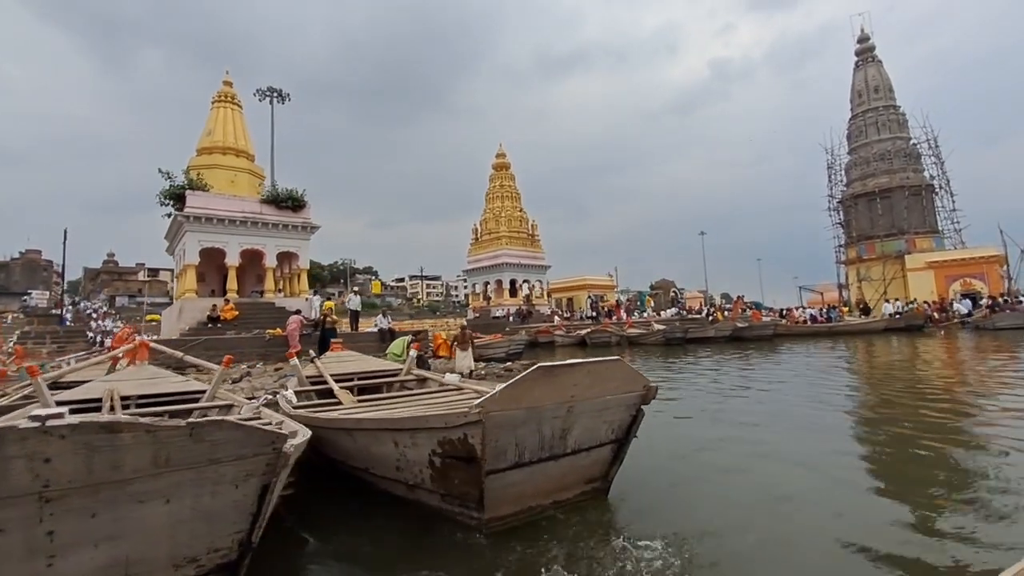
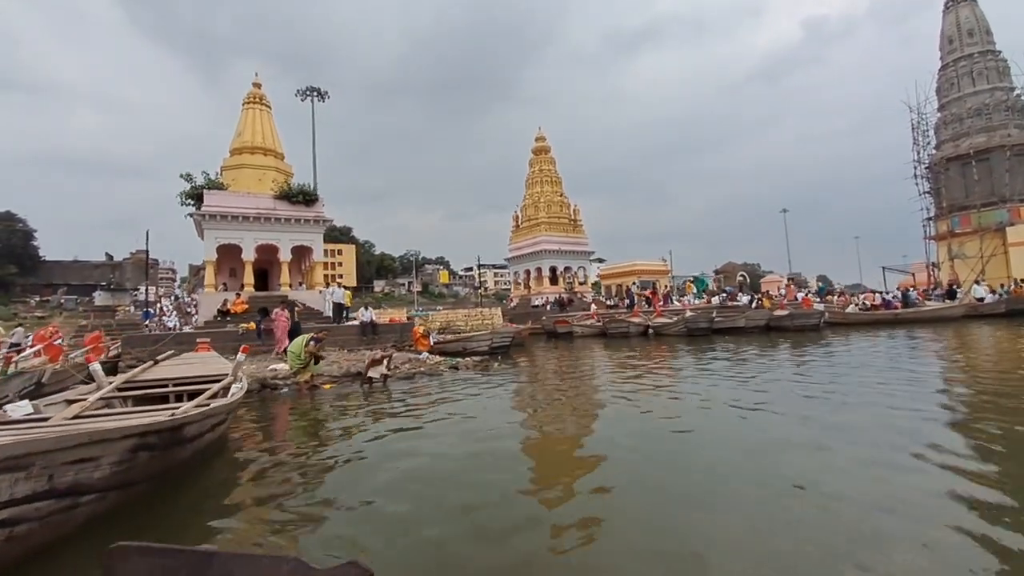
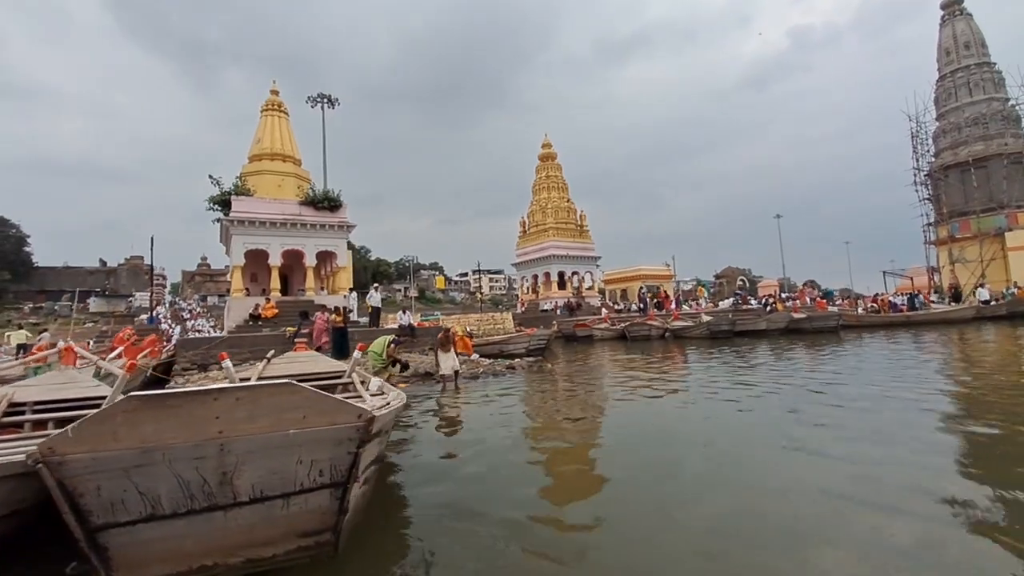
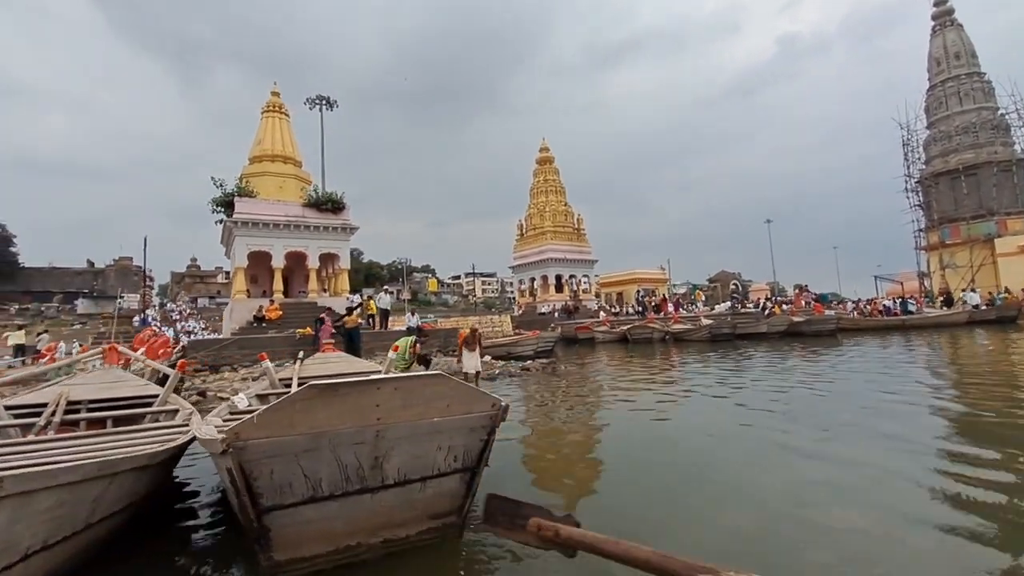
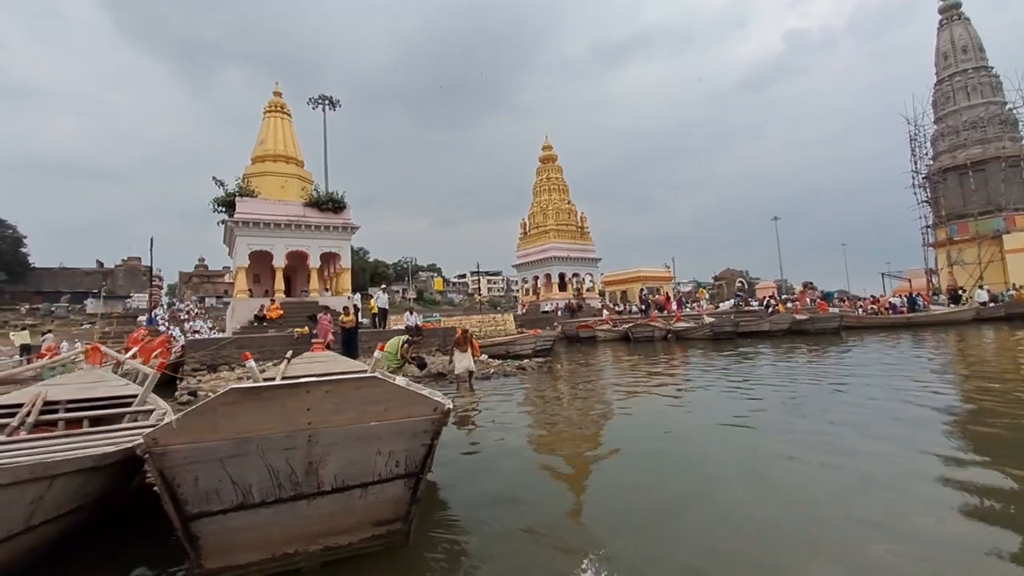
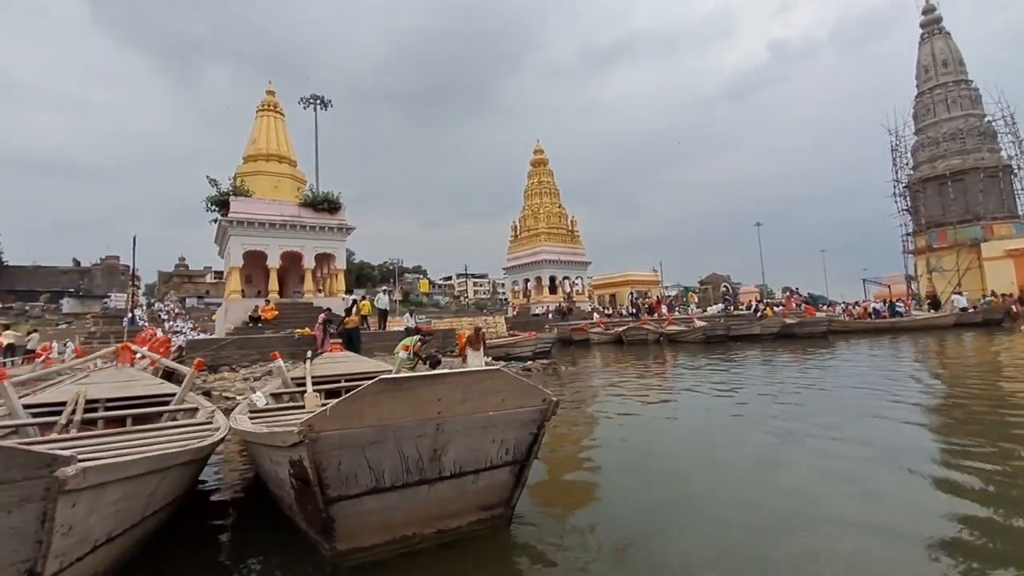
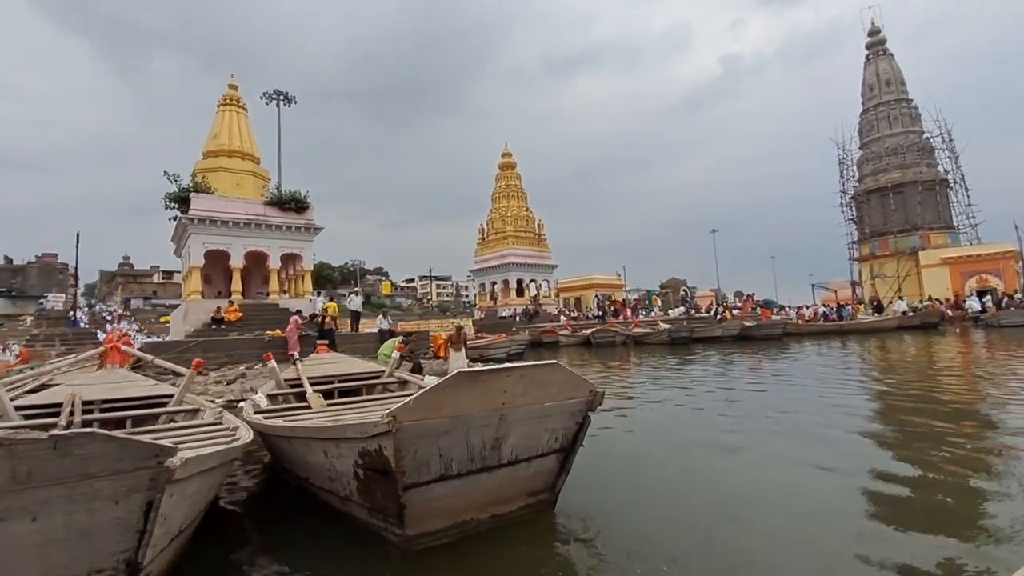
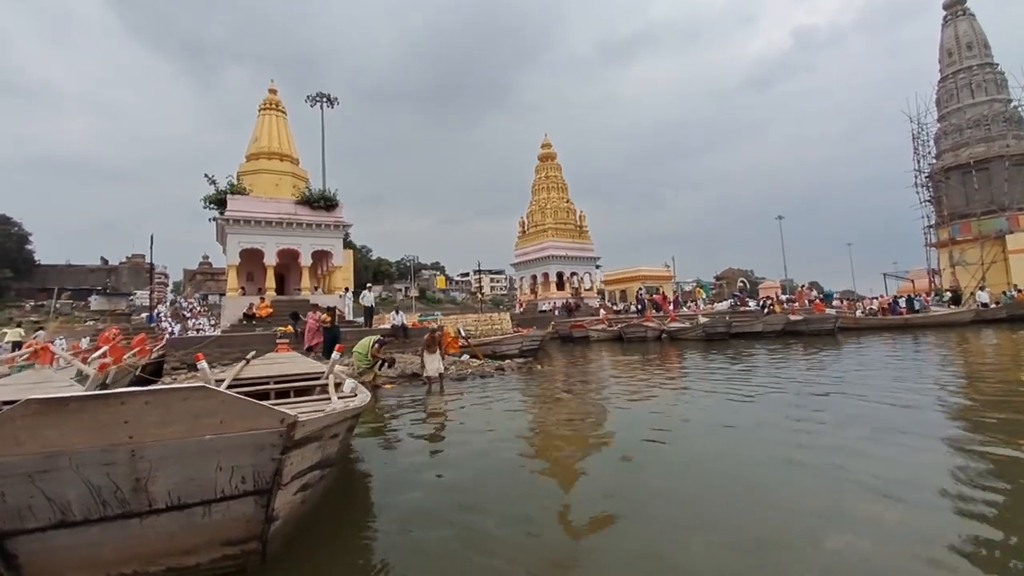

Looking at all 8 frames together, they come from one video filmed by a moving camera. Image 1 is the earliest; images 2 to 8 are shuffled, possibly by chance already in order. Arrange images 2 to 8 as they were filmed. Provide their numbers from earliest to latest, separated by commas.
7, 6, 4, 5, 3, 8, 2
